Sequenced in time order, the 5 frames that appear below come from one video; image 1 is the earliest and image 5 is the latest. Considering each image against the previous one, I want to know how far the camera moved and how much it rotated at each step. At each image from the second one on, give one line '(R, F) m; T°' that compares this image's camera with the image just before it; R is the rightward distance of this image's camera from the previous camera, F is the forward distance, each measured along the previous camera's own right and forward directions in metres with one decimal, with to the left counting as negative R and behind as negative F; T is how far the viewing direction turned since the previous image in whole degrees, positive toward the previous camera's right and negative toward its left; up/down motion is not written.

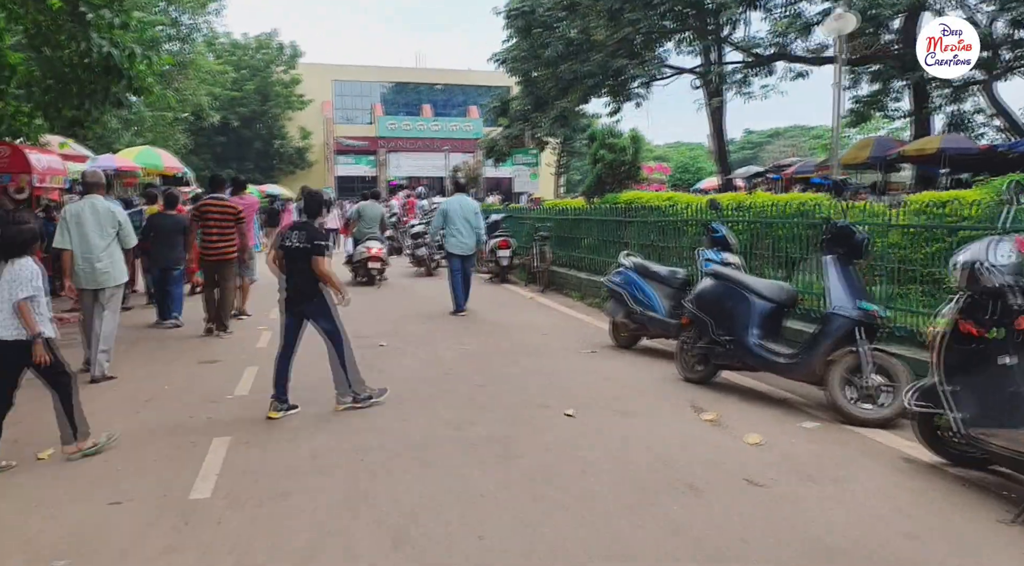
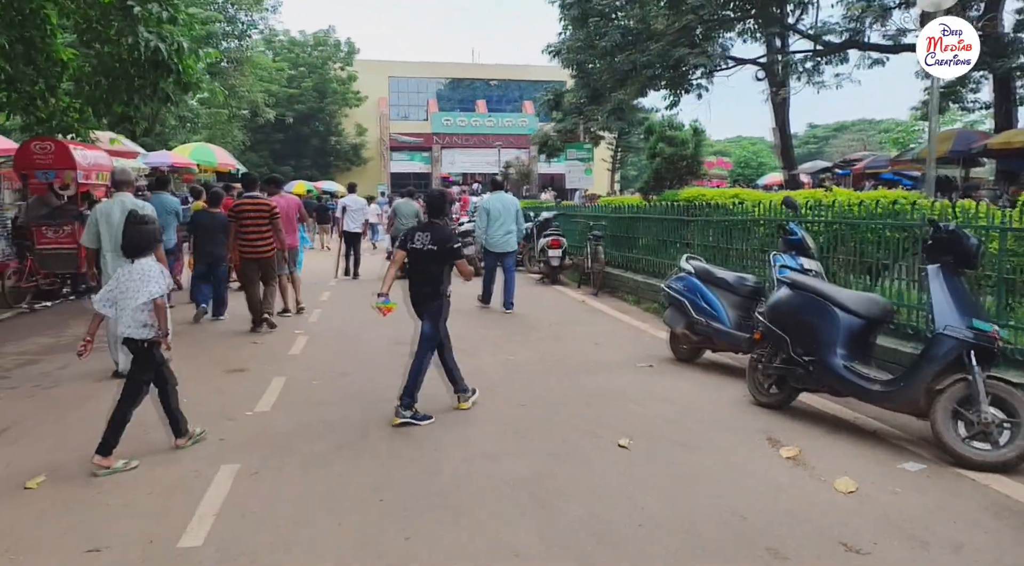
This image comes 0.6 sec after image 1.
(0.0, +0.6) m; -4°
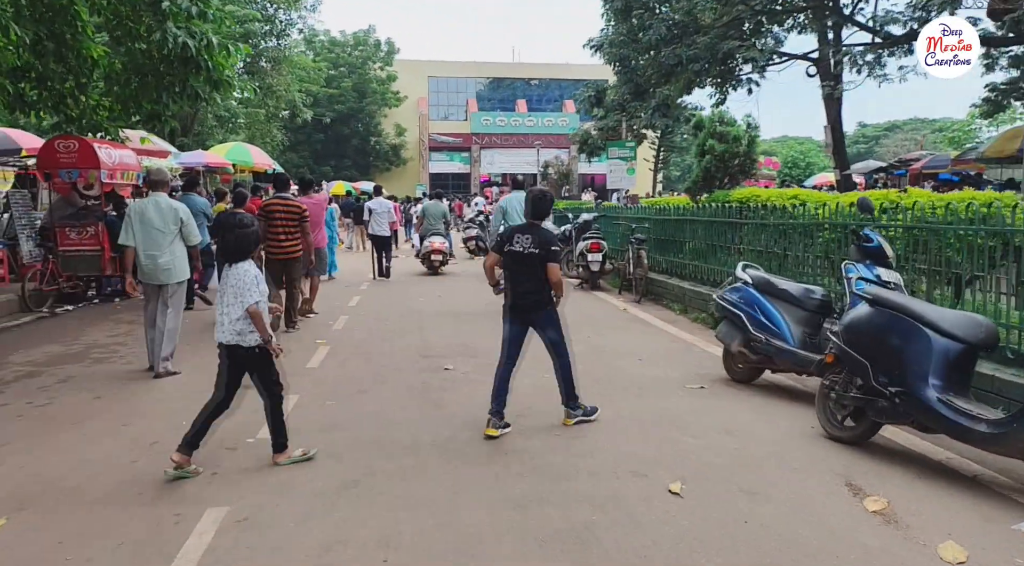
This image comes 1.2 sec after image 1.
(0.0, +0.6) m; -3°
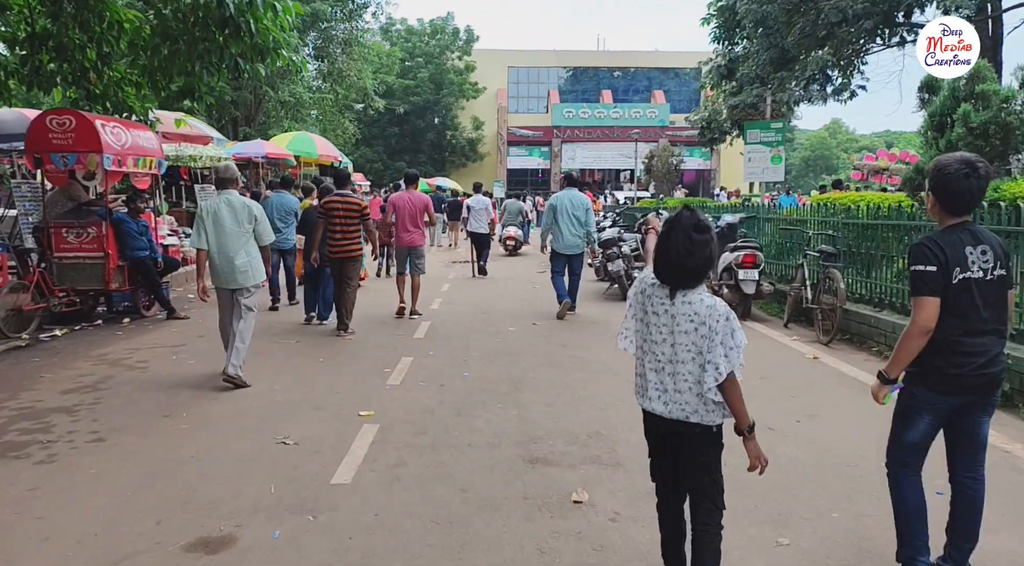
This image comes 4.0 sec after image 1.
(-0.6, +3.0) m; -6°
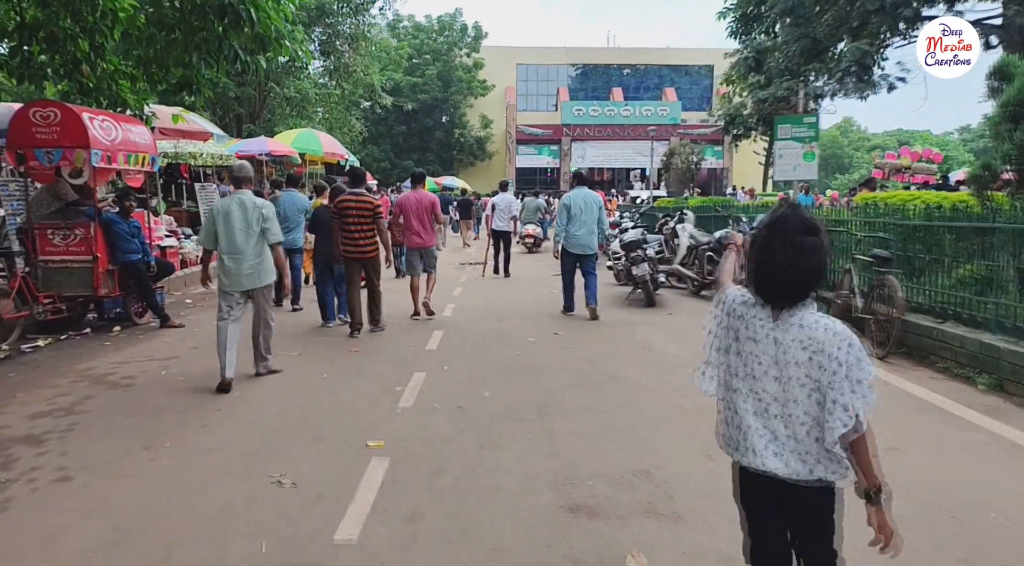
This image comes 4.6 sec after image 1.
(-0.1, +0.7) m; 0°
